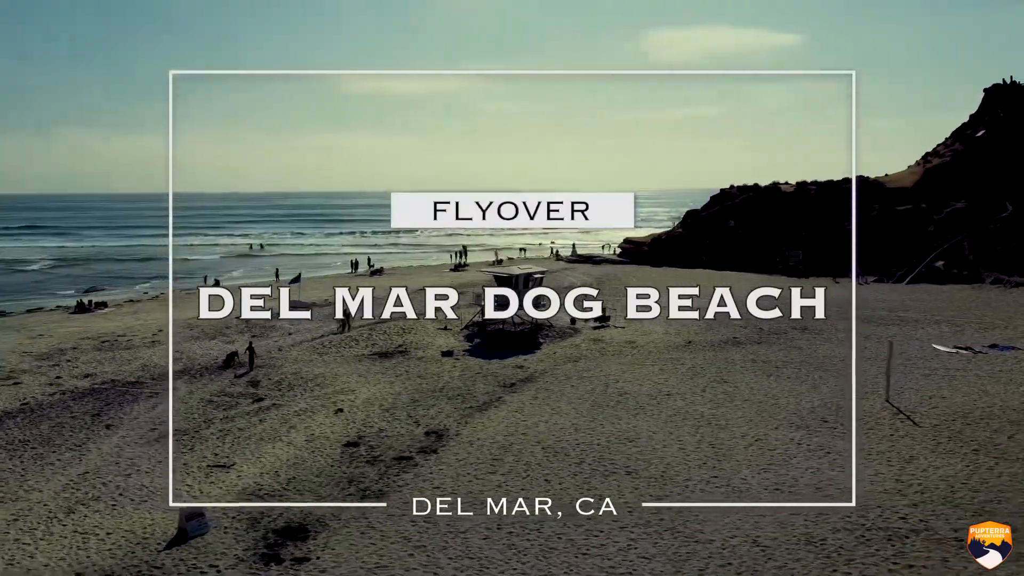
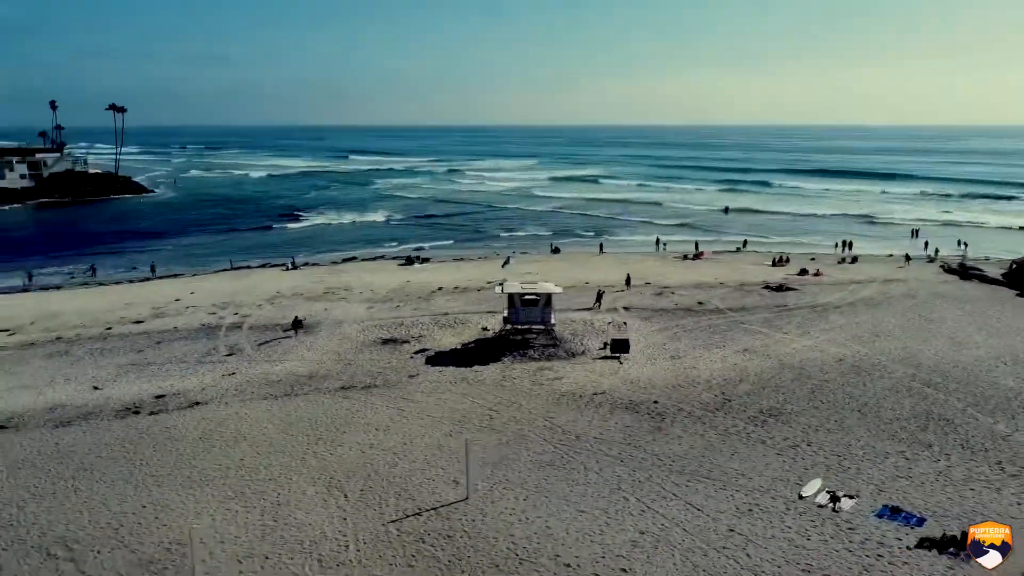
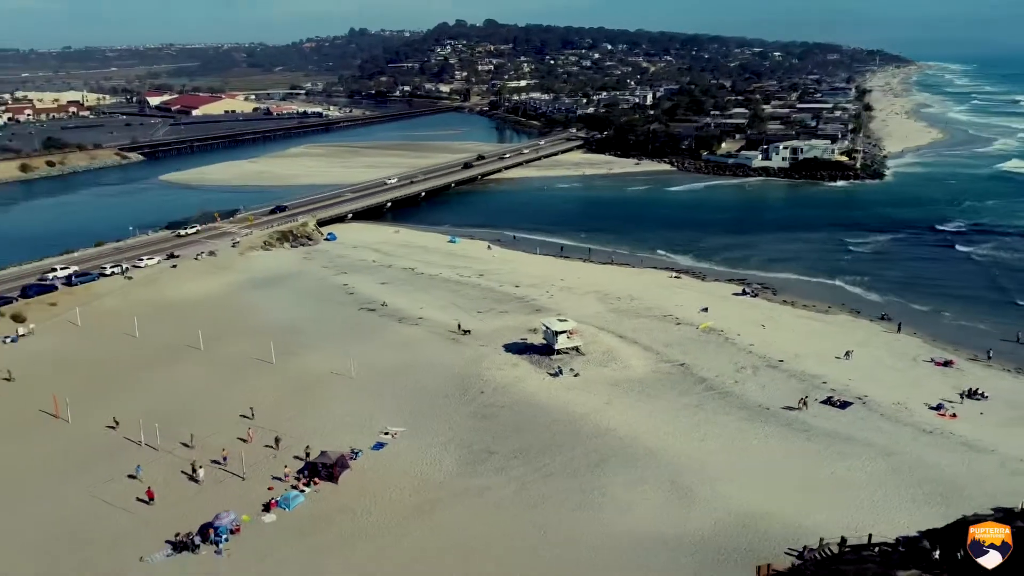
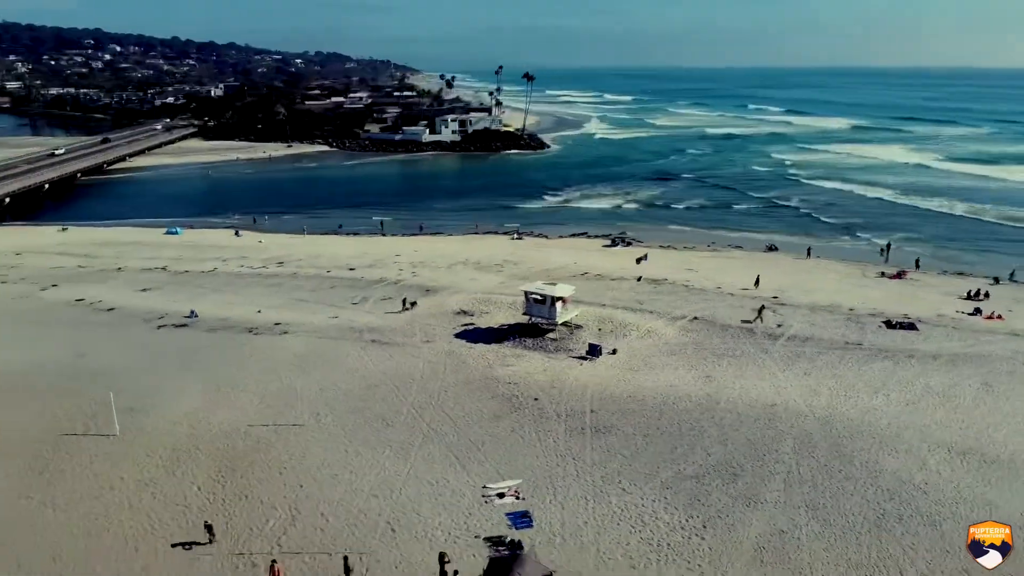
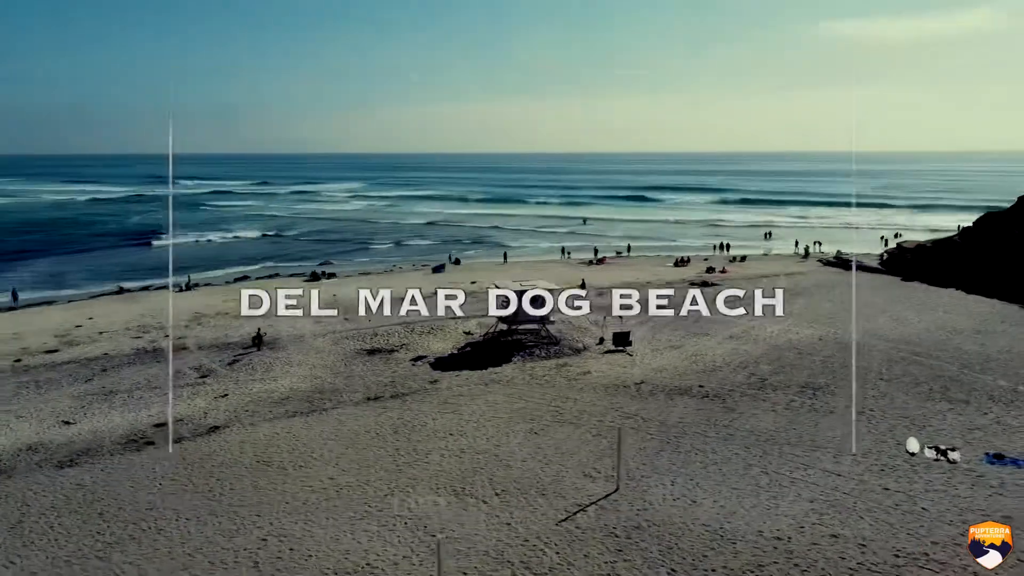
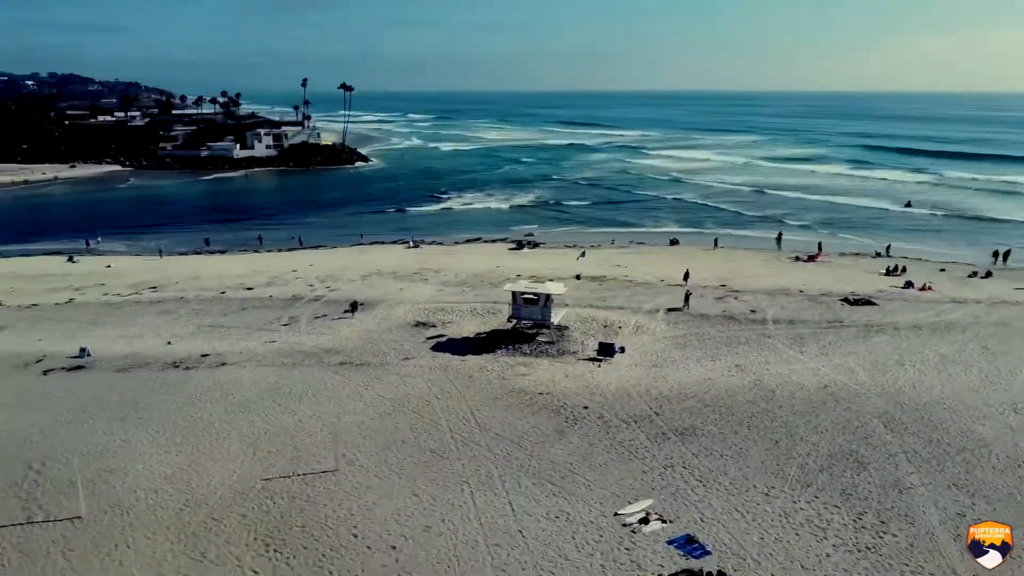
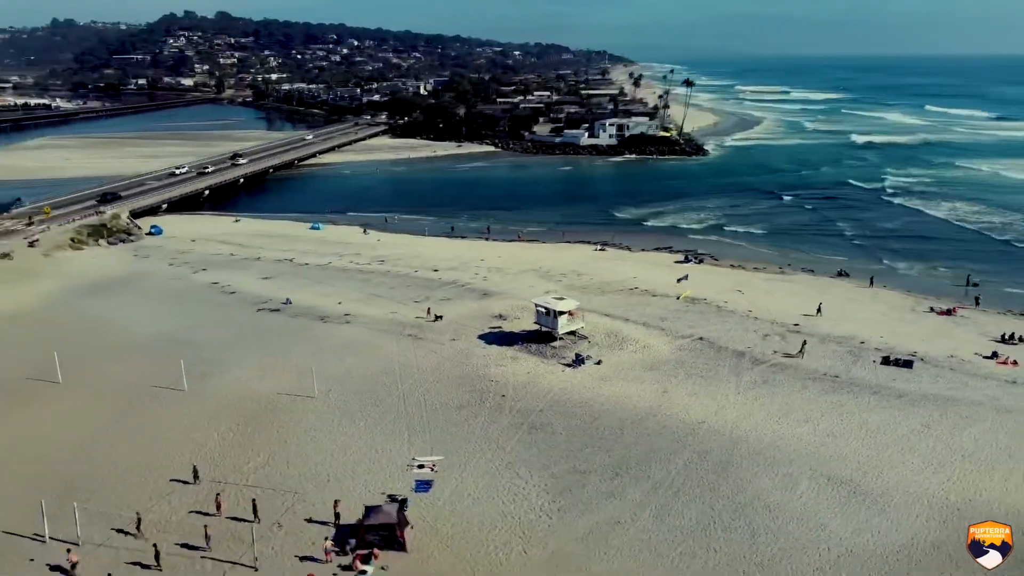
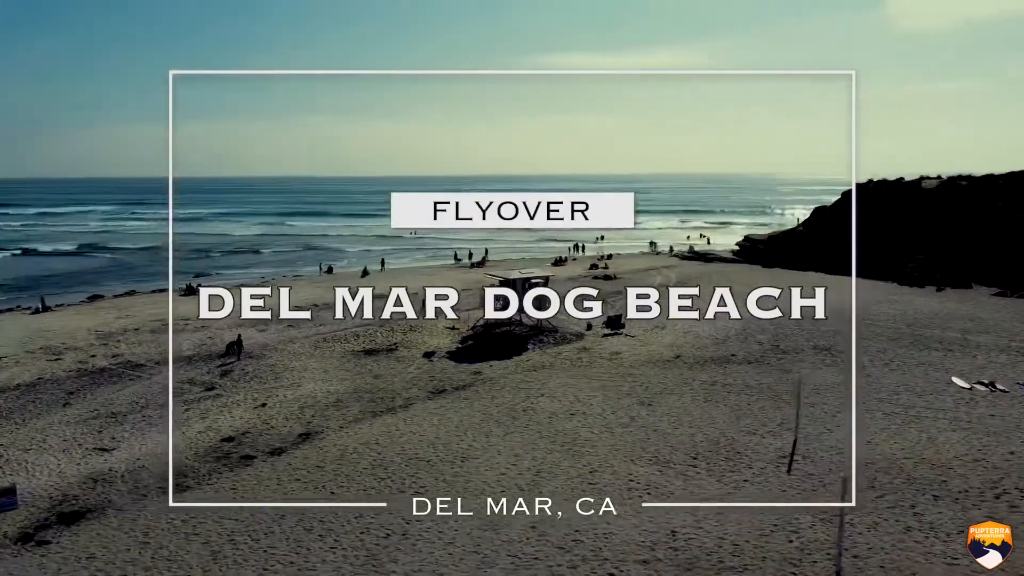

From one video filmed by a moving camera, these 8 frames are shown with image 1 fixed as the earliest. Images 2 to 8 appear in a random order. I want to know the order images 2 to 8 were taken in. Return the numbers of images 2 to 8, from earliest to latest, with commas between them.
8, 5, 2, 6, 4, 7, 3
